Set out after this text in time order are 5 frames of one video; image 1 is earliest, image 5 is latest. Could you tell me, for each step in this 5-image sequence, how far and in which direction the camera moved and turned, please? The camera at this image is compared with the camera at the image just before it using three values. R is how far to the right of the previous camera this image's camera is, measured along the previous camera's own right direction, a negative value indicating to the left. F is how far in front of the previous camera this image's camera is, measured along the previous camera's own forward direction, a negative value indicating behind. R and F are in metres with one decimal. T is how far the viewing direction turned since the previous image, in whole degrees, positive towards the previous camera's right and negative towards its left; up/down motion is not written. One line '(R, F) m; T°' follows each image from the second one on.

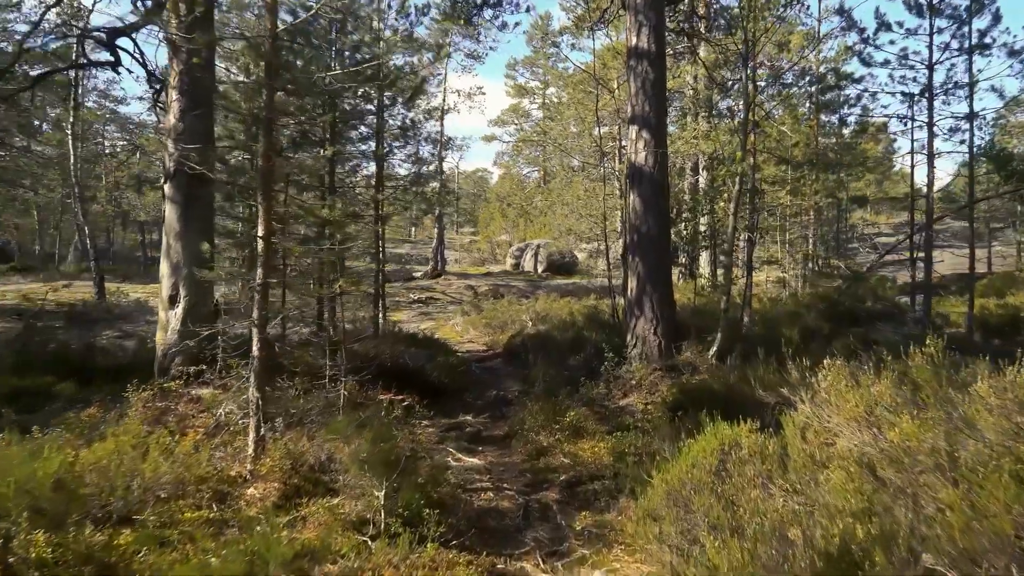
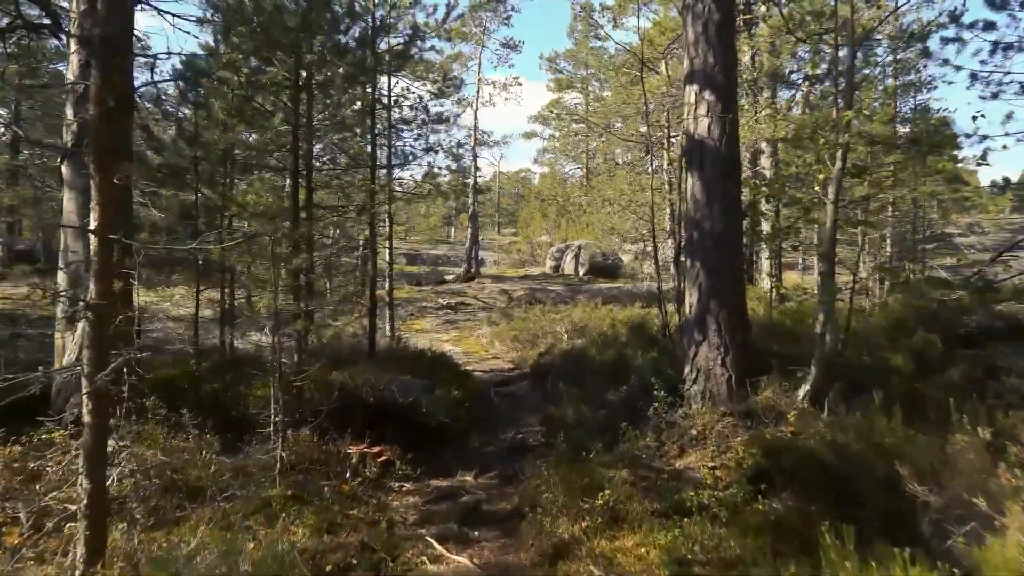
(+0.2, +2.1) m; -4°
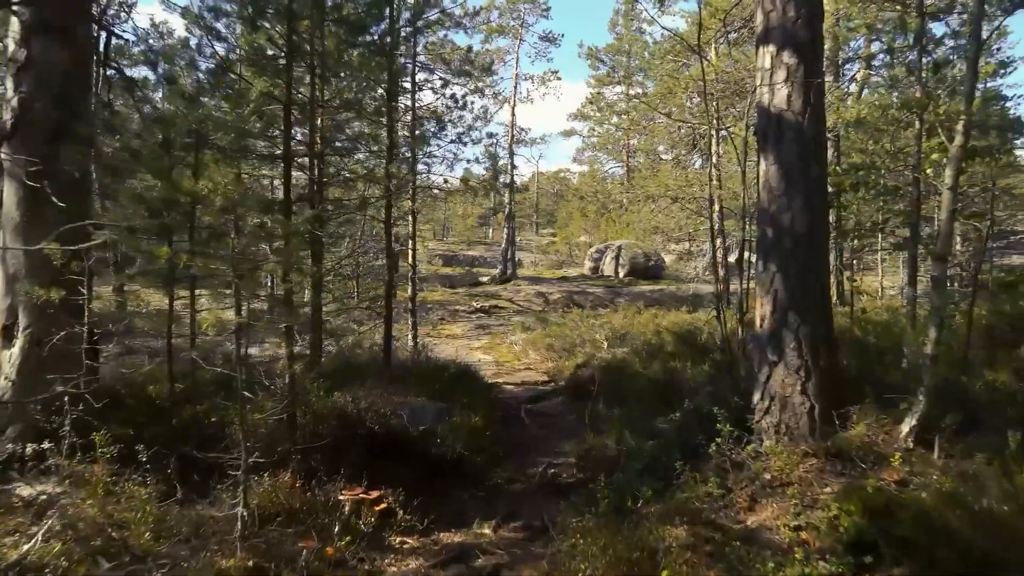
(+0.1, +1.1) m; -3°
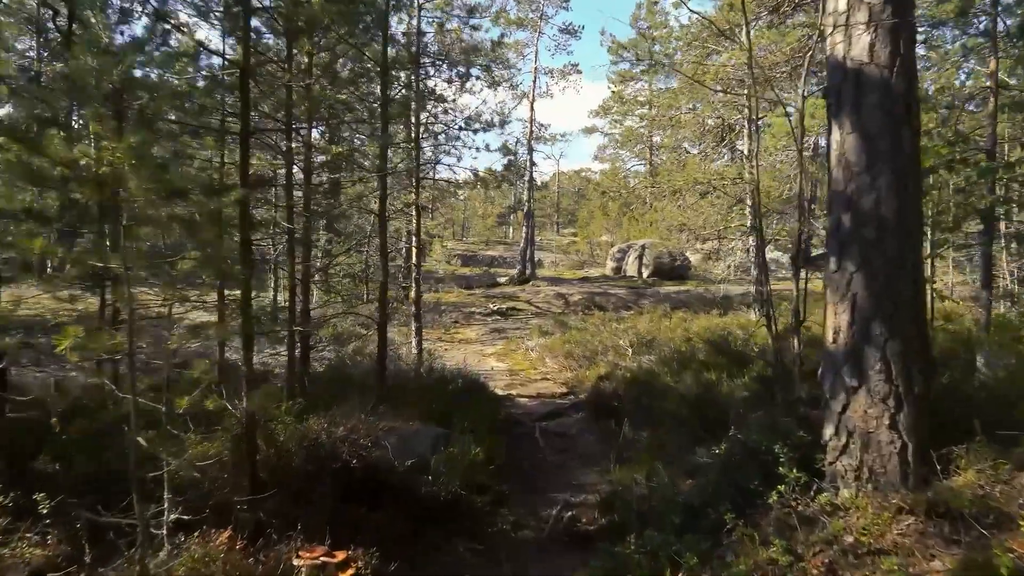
(+0.1, +1.0) m; -2°
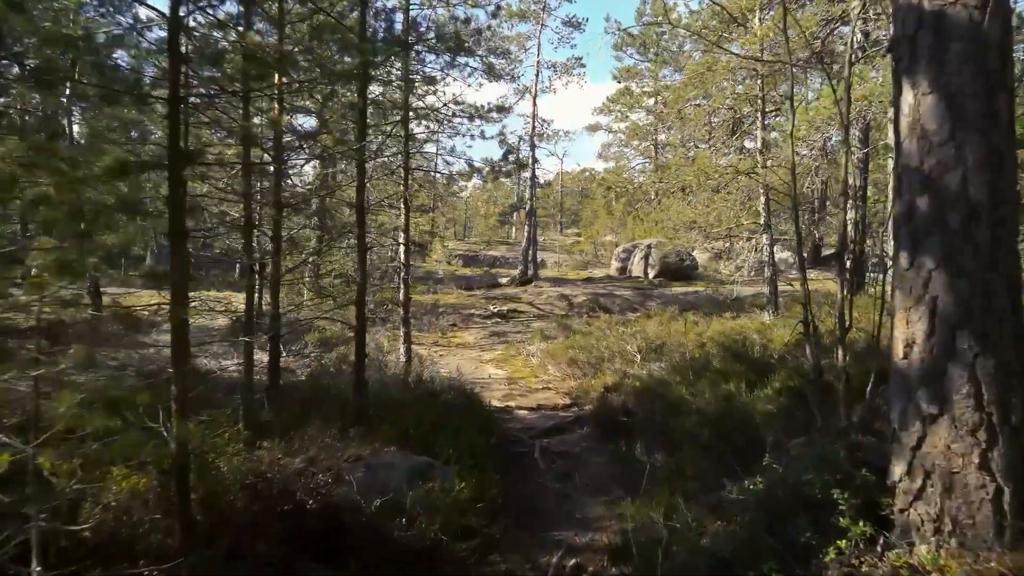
(+0.1, +0.8) m; 0°
